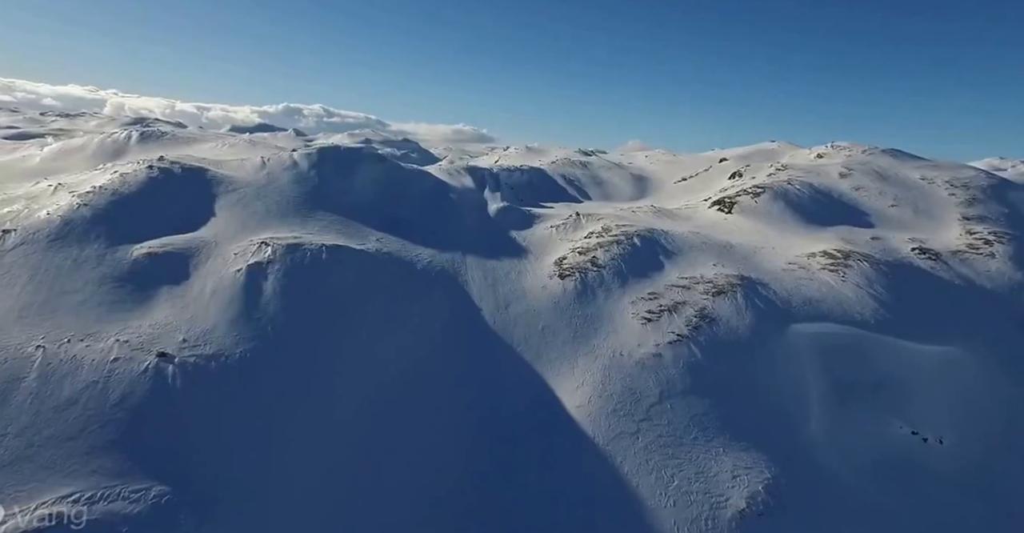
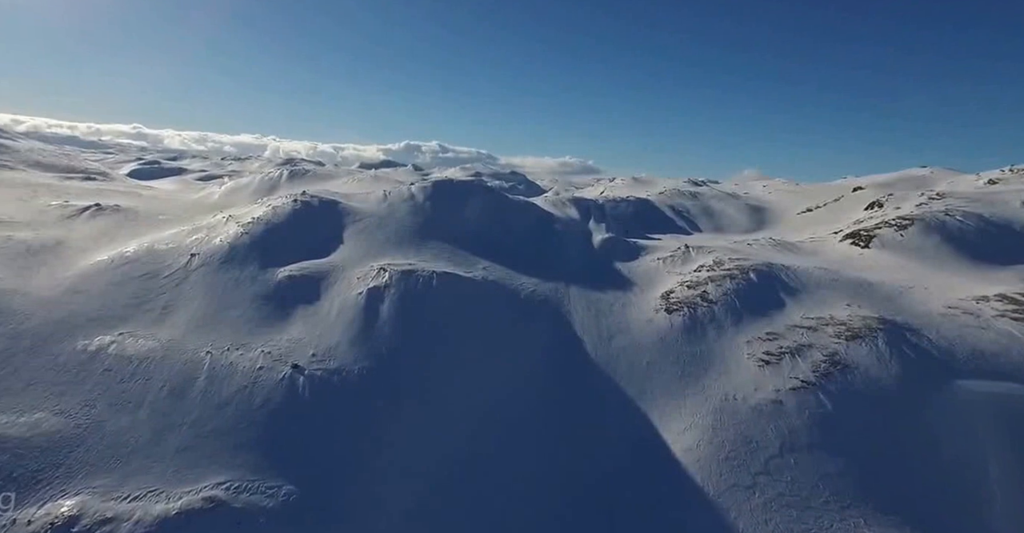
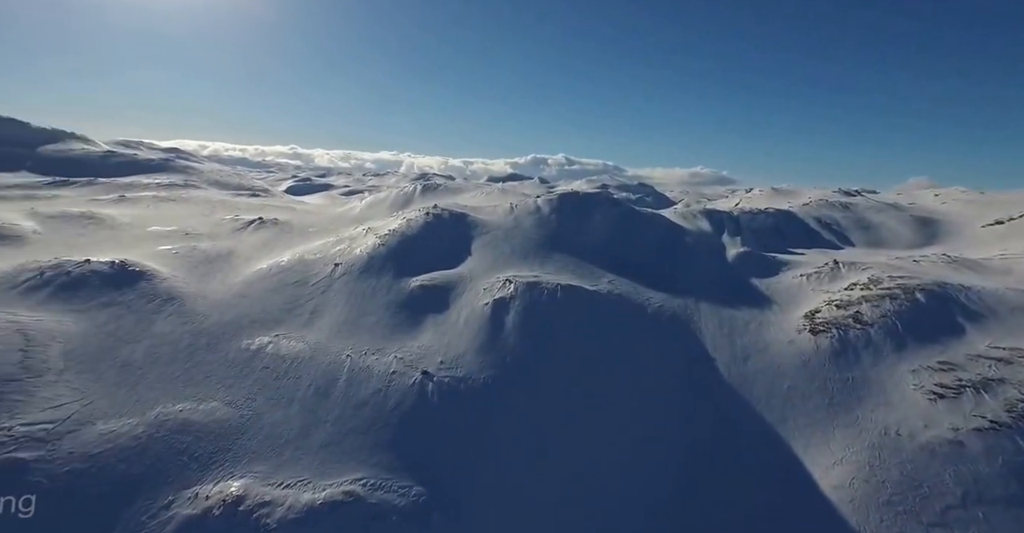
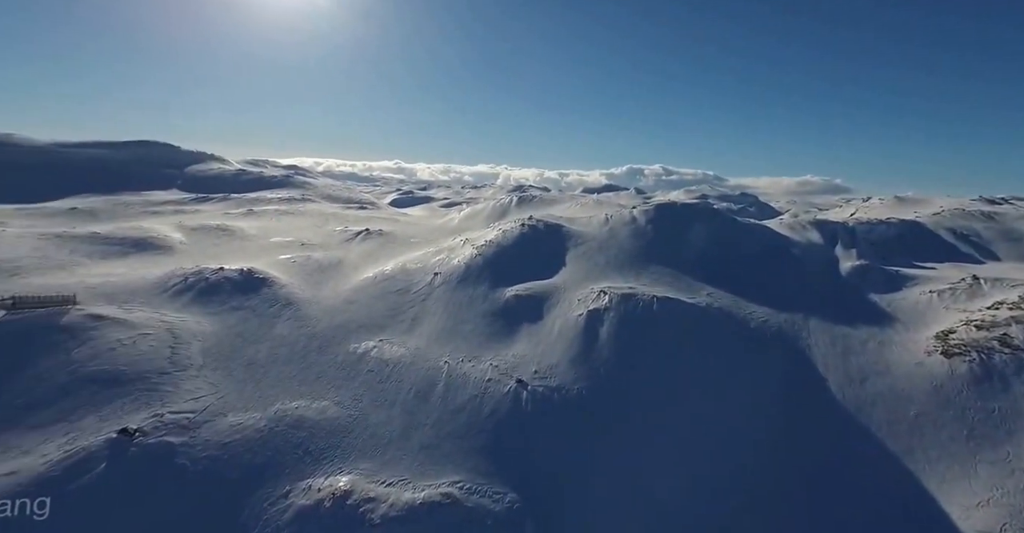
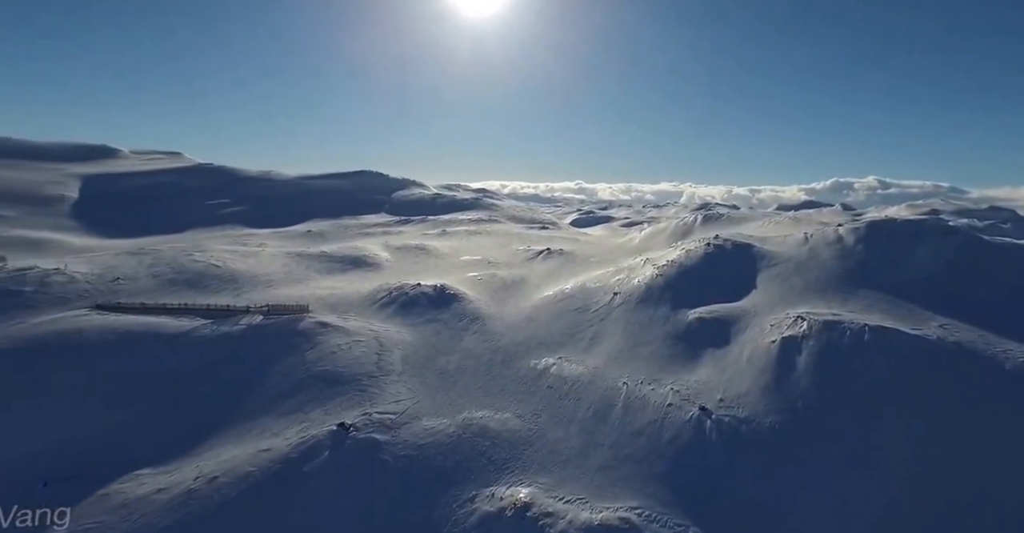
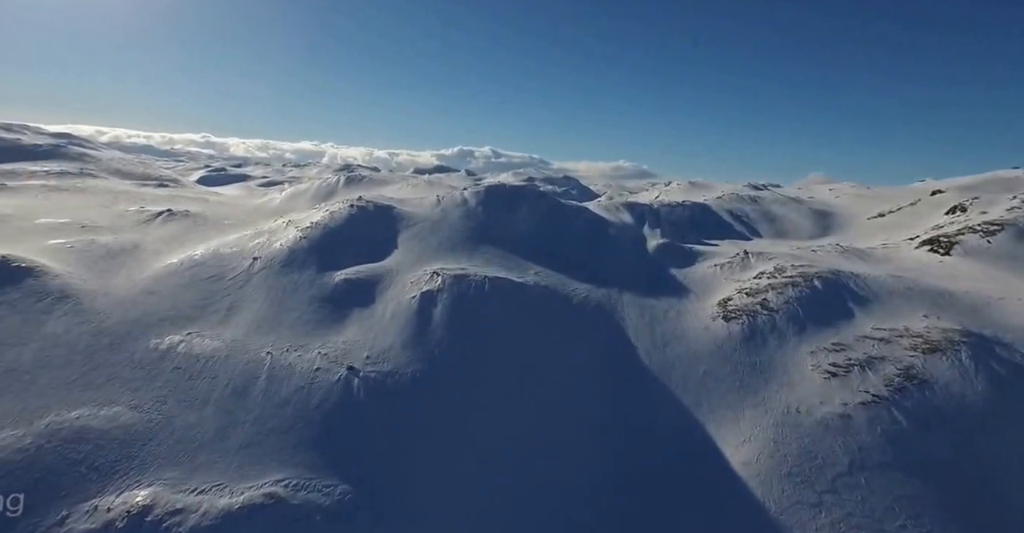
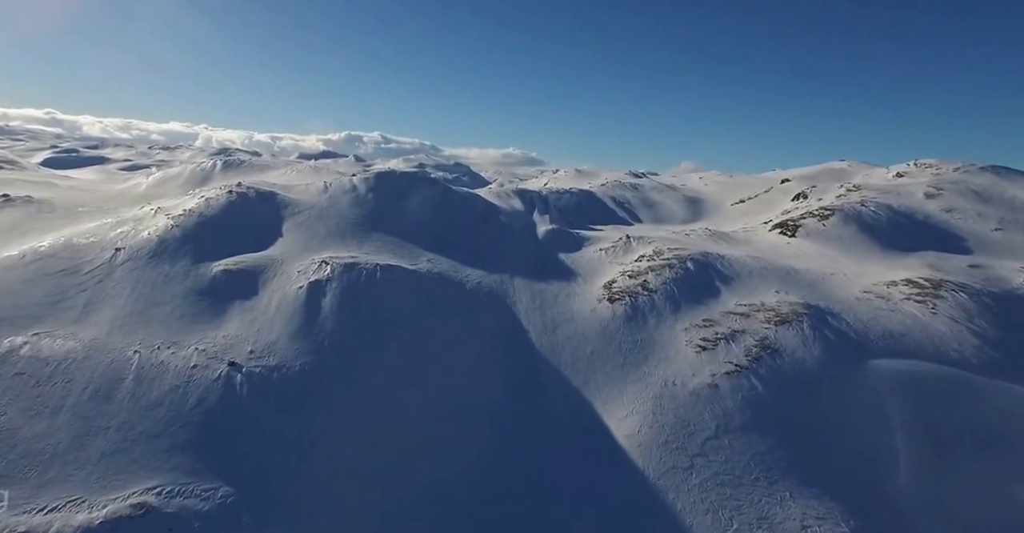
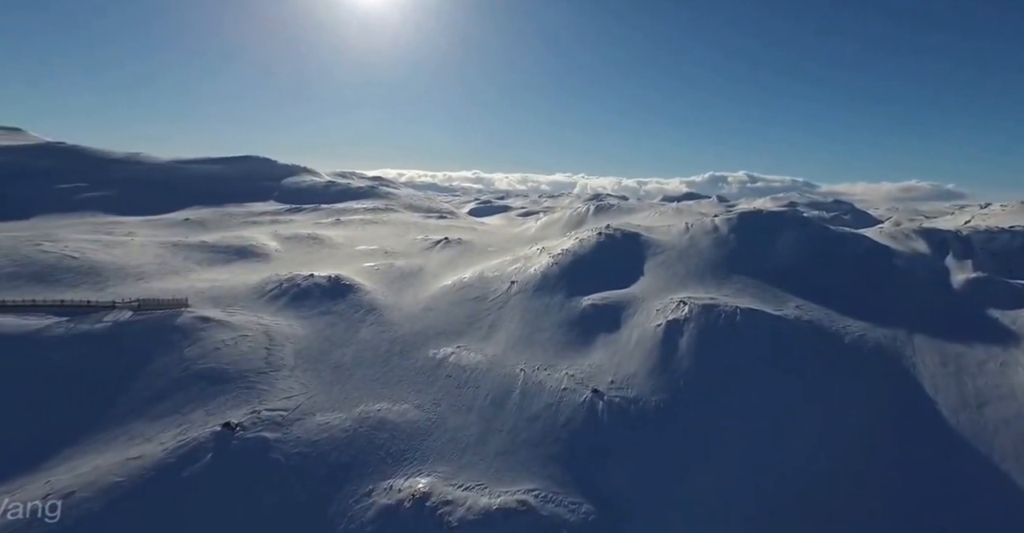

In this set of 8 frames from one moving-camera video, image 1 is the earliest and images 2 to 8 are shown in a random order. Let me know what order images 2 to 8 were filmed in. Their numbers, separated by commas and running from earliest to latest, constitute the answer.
7, 2, 6, 3, 4, 8, 5
